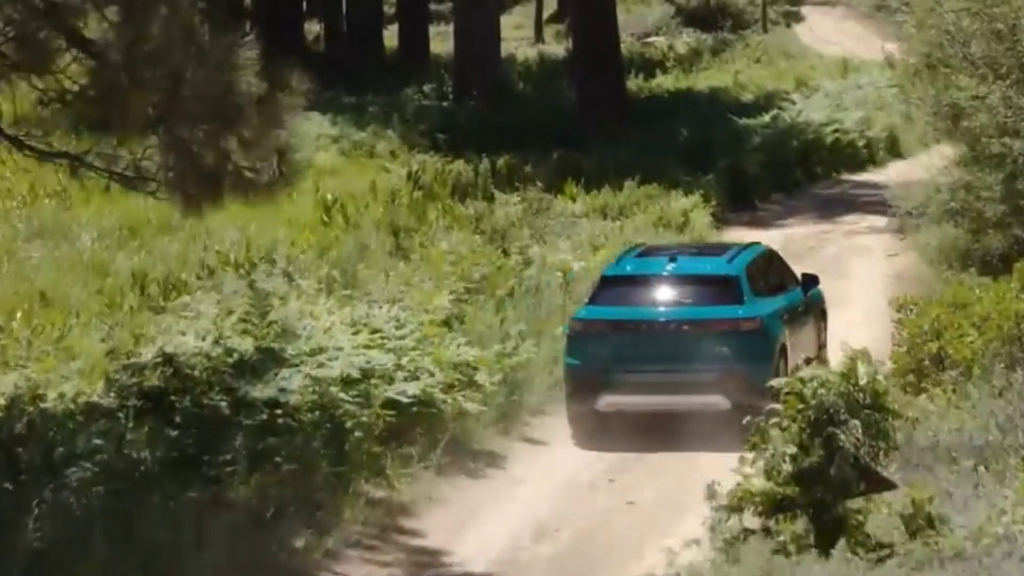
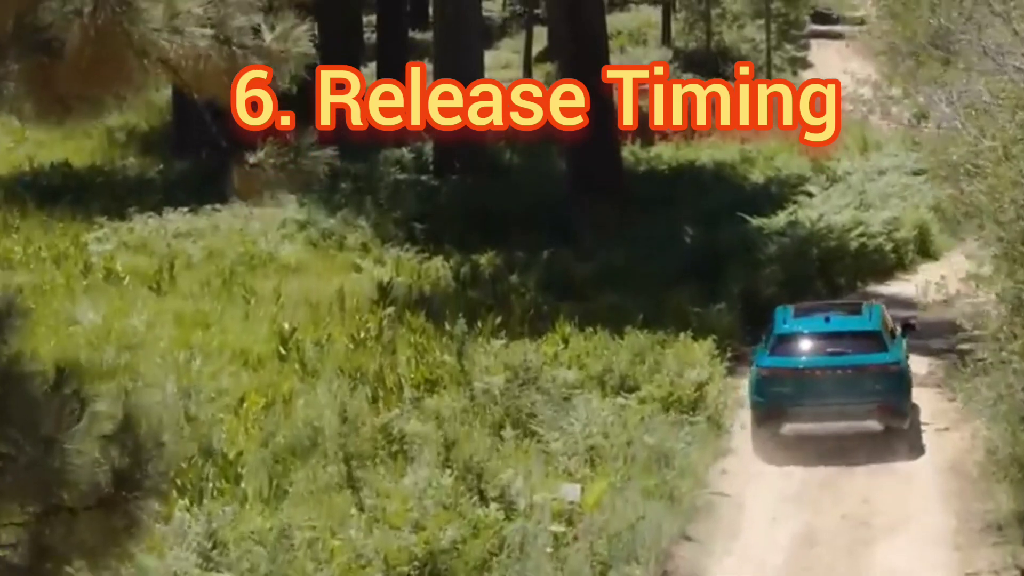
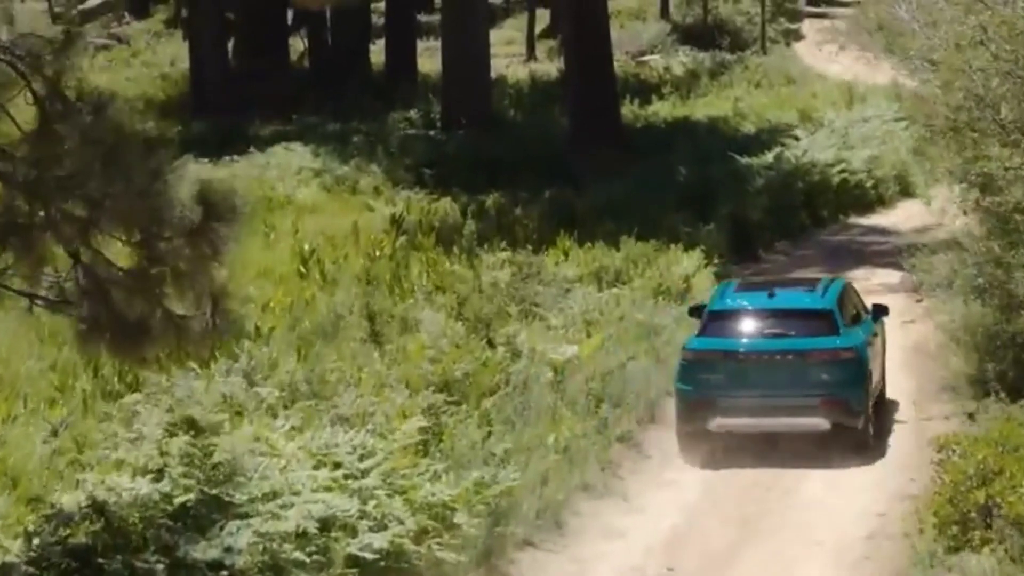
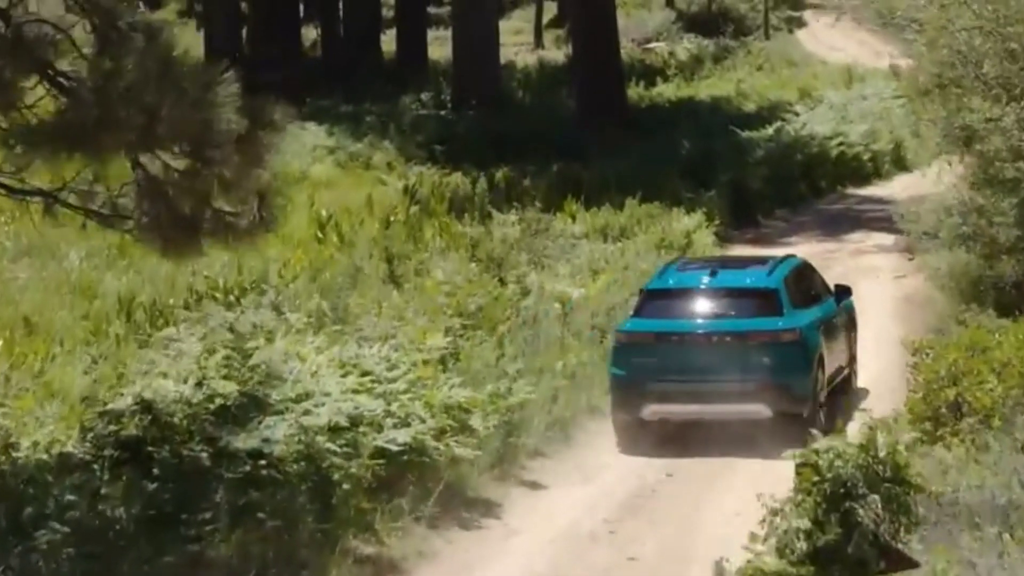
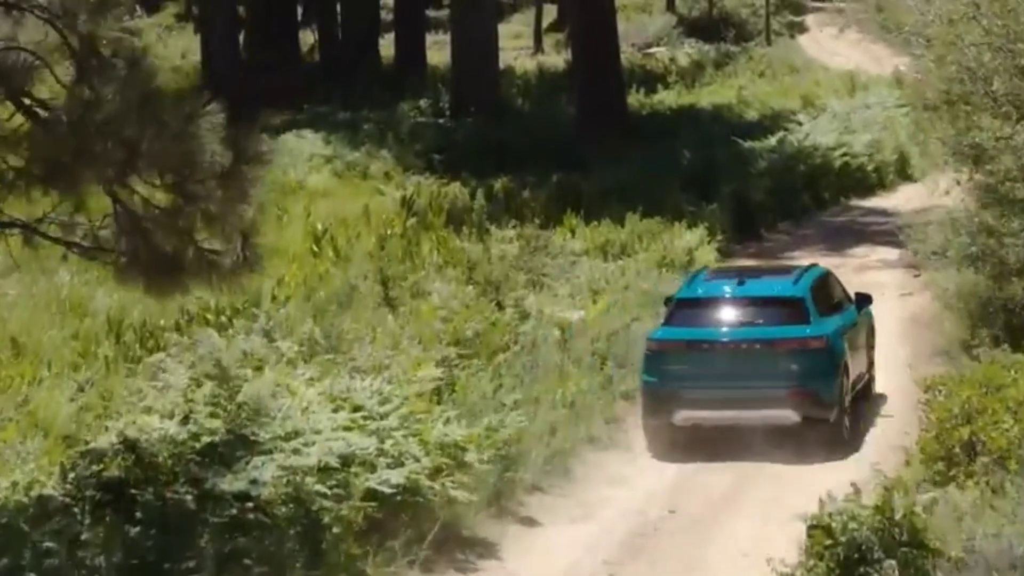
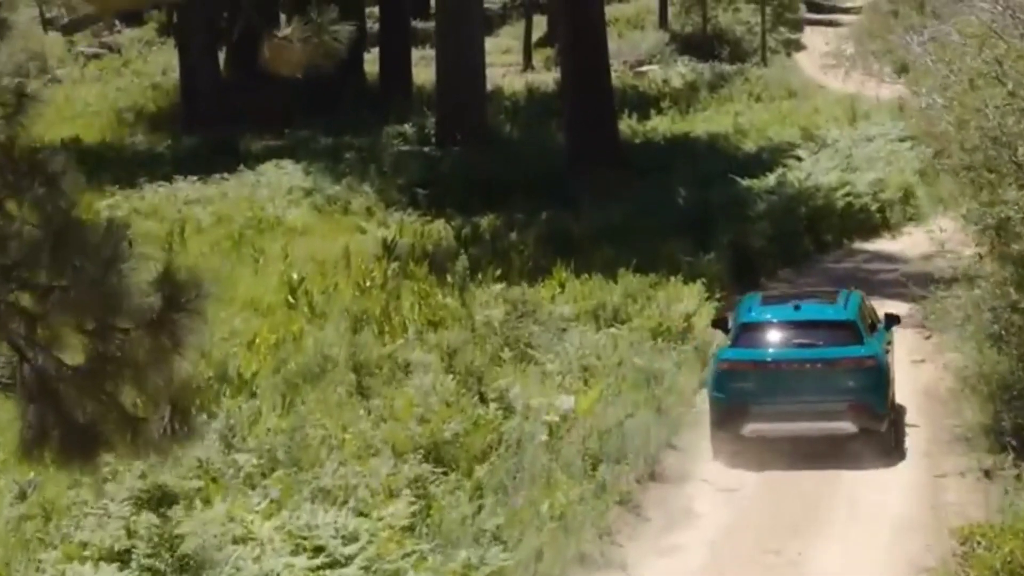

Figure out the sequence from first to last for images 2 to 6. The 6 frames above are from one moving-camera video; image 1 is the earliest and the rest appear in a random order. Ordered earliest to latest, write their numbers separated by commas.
4, 5, 3, 6, 2
